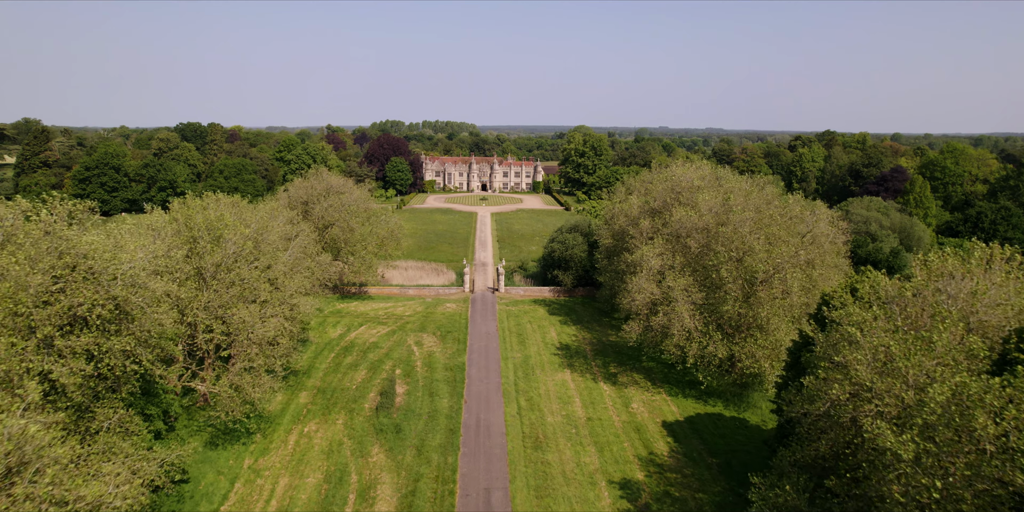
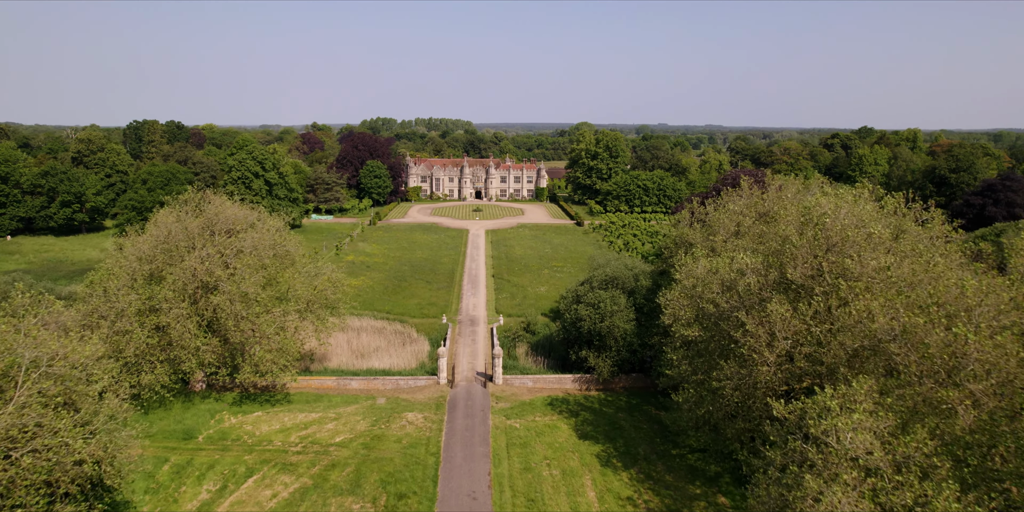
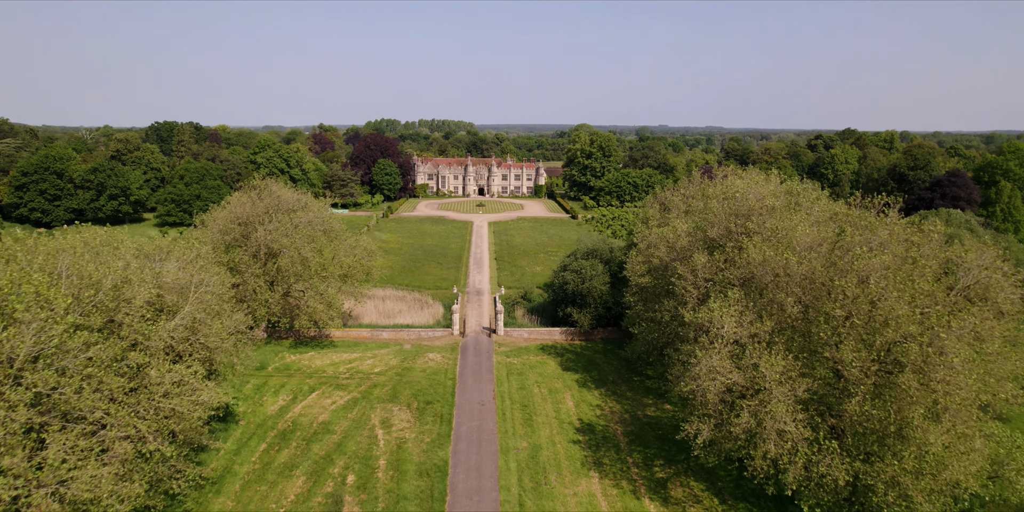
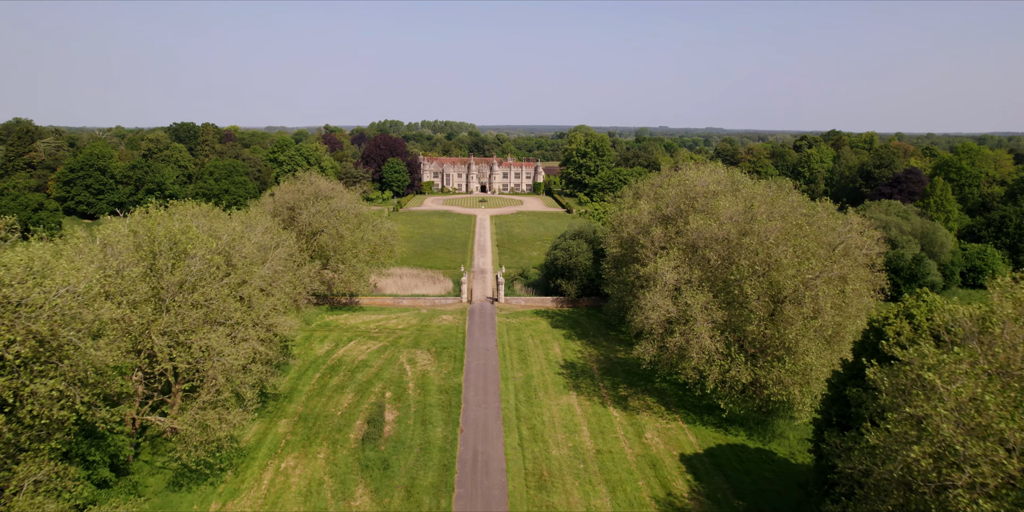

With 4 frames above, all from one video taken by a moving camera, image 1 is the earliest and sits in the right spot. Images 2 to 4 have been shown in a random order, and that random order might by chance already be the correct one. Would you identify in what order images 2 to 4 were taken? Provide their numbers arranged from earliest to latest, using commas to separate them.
4, 3, 2
